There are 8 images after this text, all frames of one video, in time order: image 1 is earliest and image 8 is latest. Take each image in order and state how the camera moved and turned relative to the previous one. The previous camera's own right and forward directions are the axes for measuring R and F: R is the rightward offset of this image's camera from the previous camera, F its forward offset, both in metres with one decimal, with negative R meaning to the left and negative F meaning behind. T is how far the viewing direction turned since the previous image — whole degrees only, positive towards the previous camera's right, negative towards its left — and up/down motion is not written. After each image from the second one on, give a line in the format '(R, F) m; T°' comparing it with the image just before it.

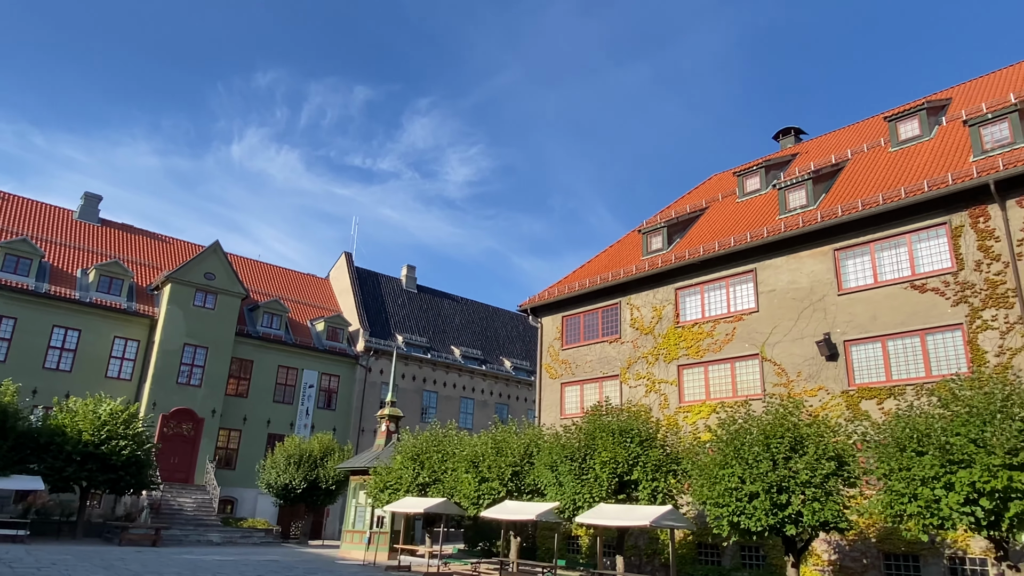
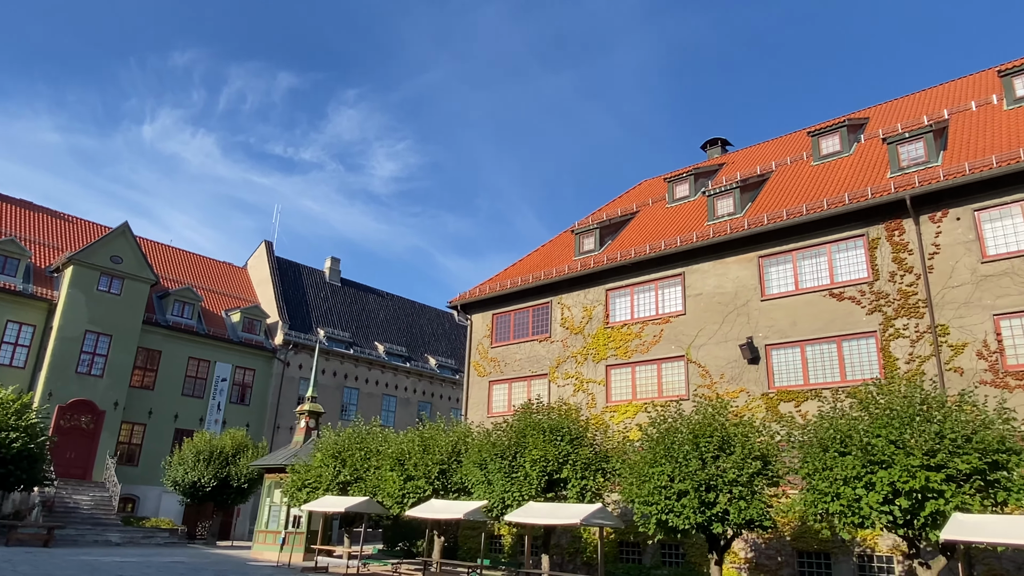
(-0.3, +0.3) m; +6°
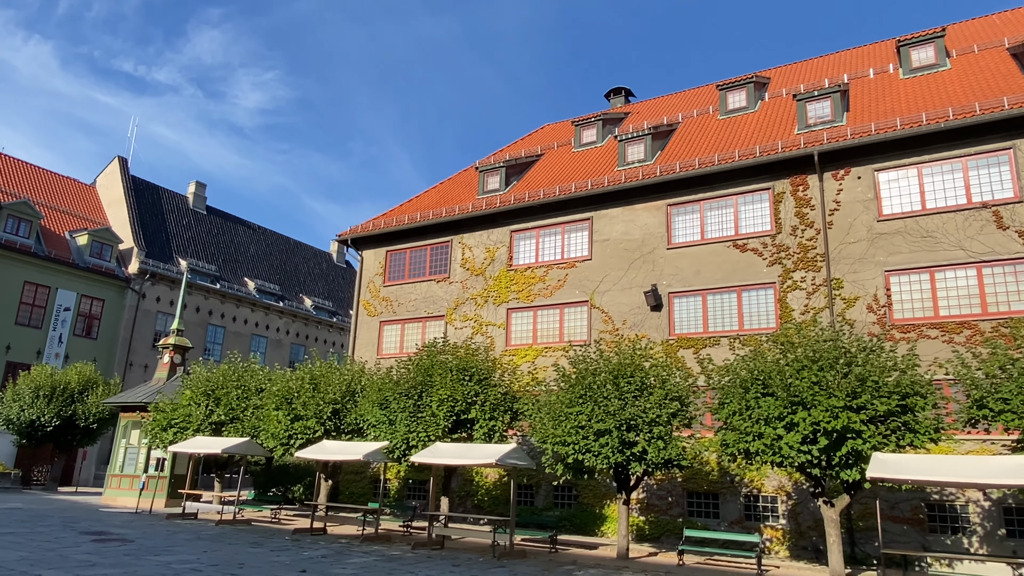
(-1.0, +1.2) m; +11°
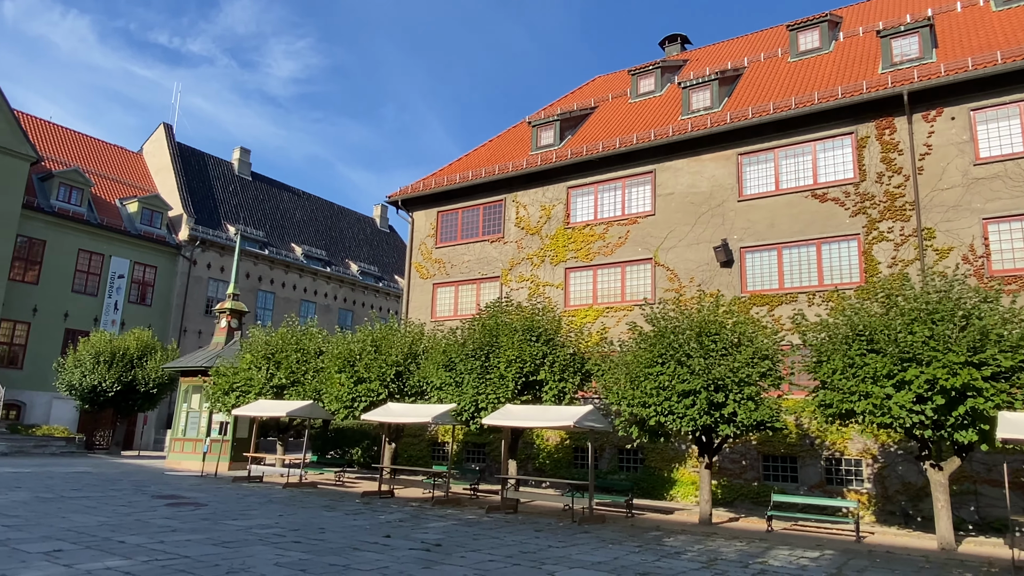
(-0.8, +0.7) m; -3°
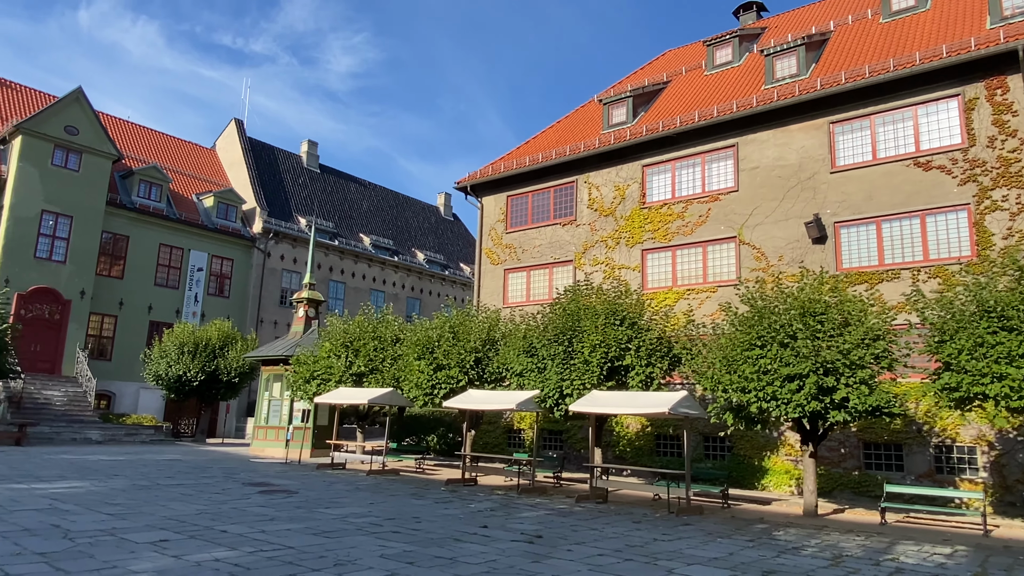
(-0.5, +0.5) m; -5°
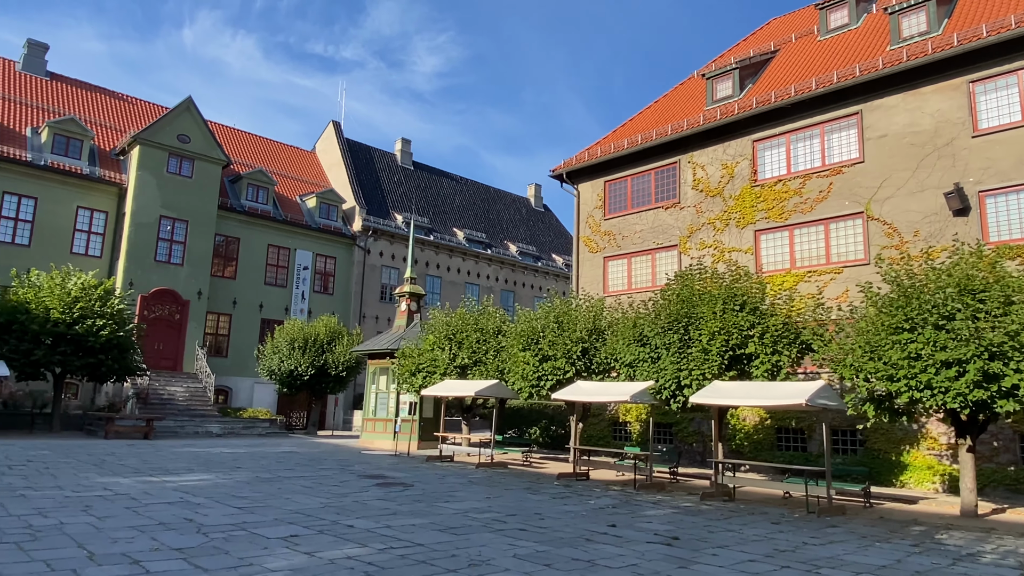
(-0.5, +0.5) m; -7°
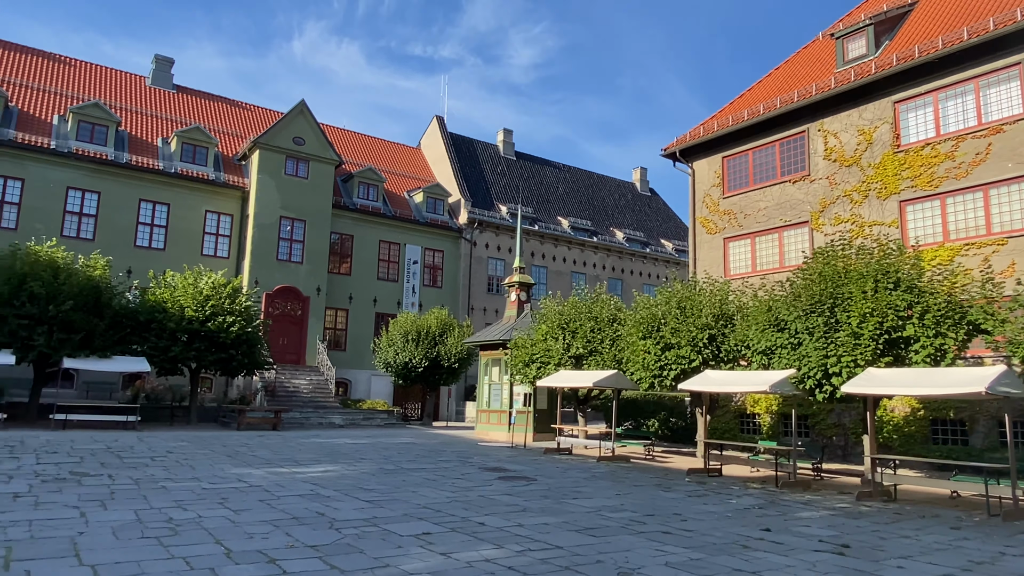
(-0.4, +0.6) m; -8°
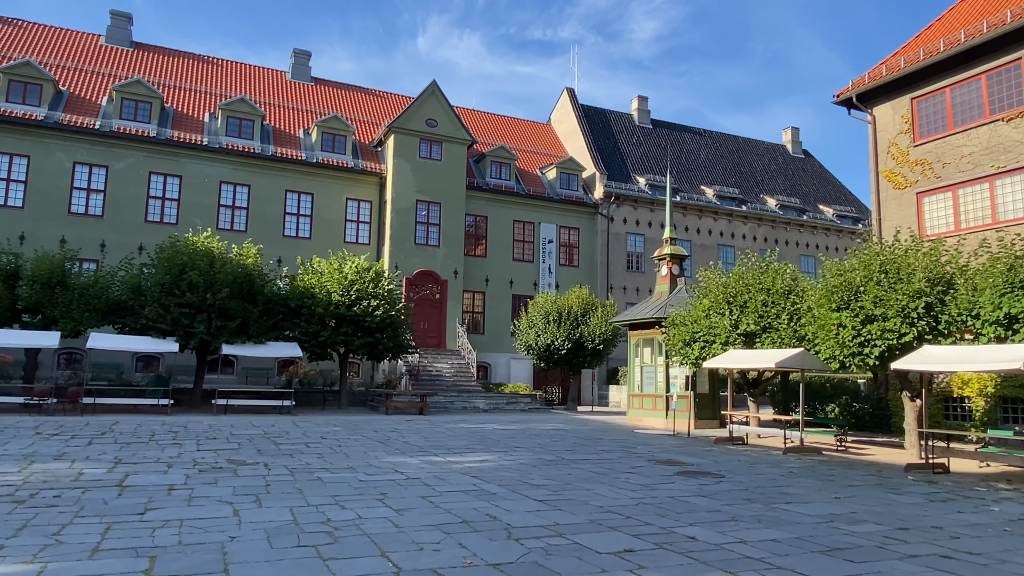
(-0.7, +1.5) m; -11°
